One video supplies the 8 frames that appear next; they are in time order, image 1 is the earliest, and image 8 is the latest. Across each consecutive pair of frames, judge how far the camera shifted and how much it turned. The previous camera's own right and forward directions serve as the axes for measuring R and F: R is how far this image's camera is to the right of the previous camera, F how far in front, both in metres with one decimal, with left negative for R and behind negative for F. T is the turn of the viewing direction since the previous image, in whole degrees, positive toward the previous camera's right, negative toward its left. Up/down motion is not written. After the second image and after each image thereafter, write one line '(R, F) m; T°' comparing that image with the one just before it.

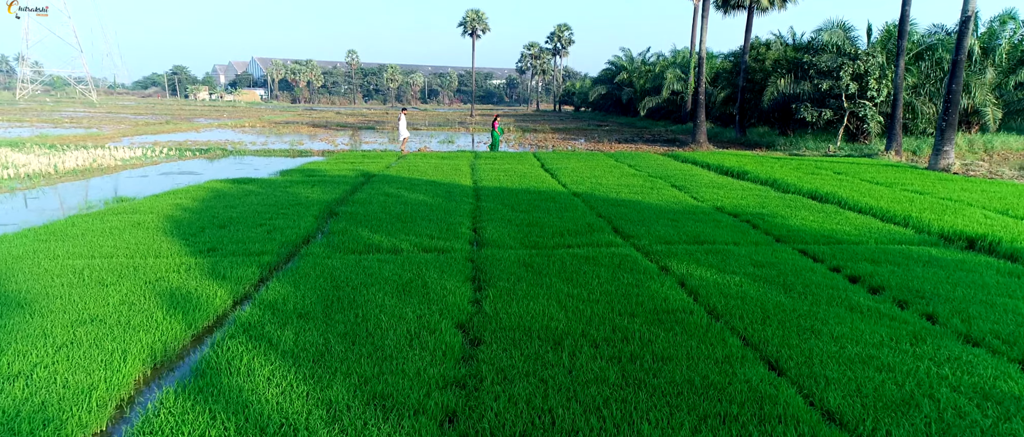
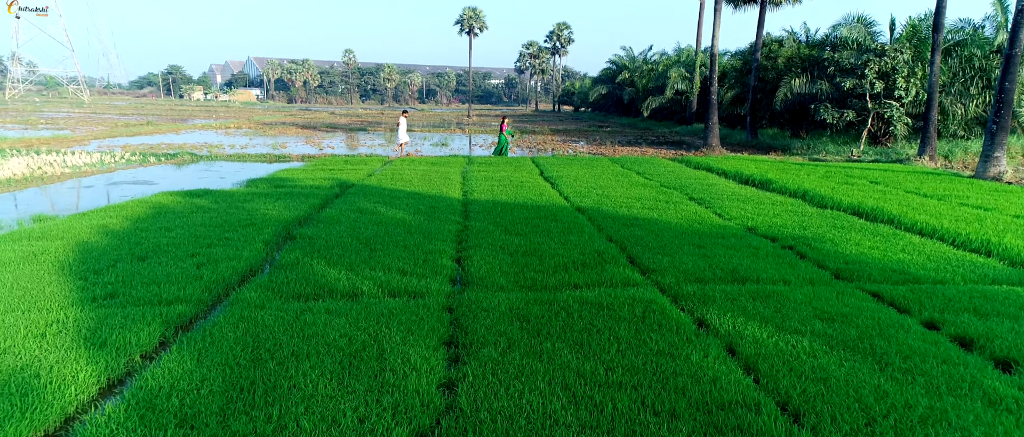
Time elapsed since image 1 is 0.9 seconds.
(+0.1, +1.2) m; 0°
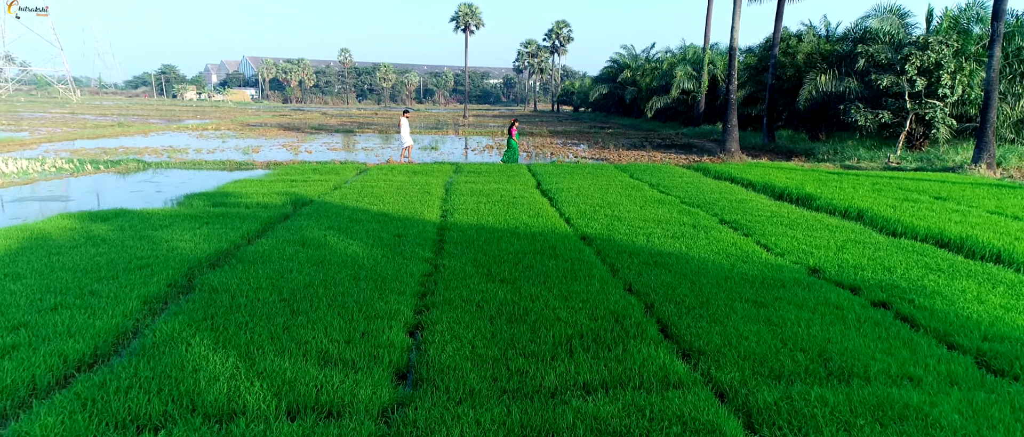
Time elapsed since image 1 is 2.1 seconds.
(+0.1, +1.7) m; 0°
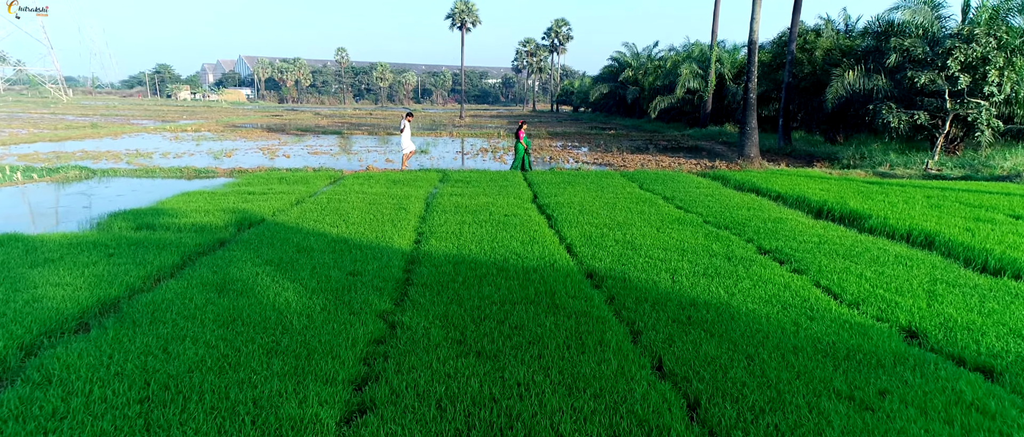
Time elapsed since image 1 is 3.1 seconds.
(+0.1, +1.4) m; 0°
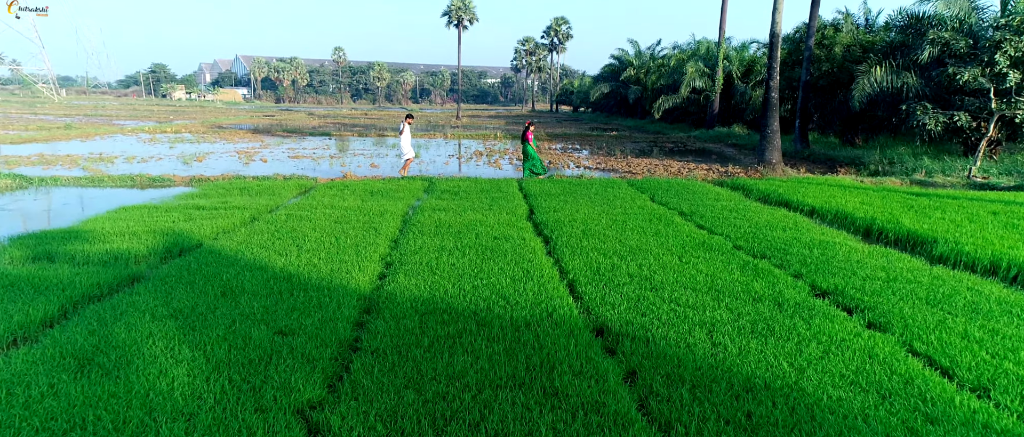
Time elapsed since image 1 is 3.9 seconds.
(+0.1, +1.3) m; 0°
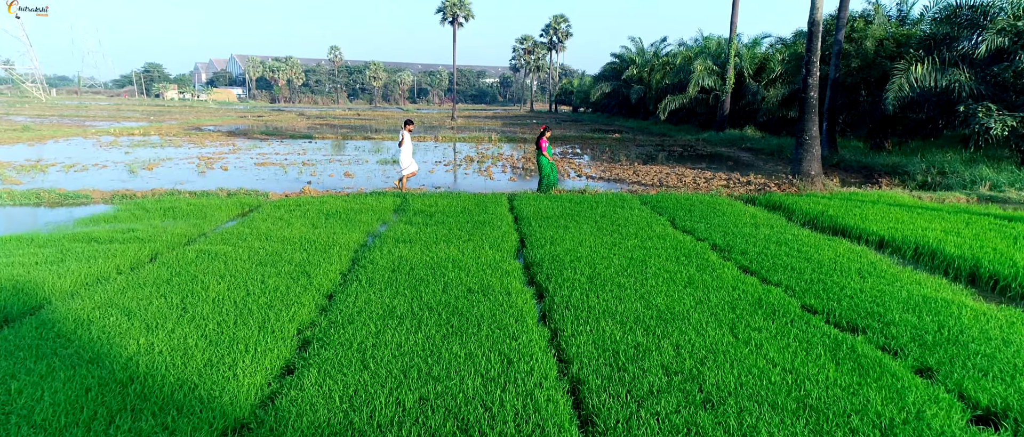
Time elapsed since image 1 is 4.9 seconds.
(+0.2, +1.8) m; 0°
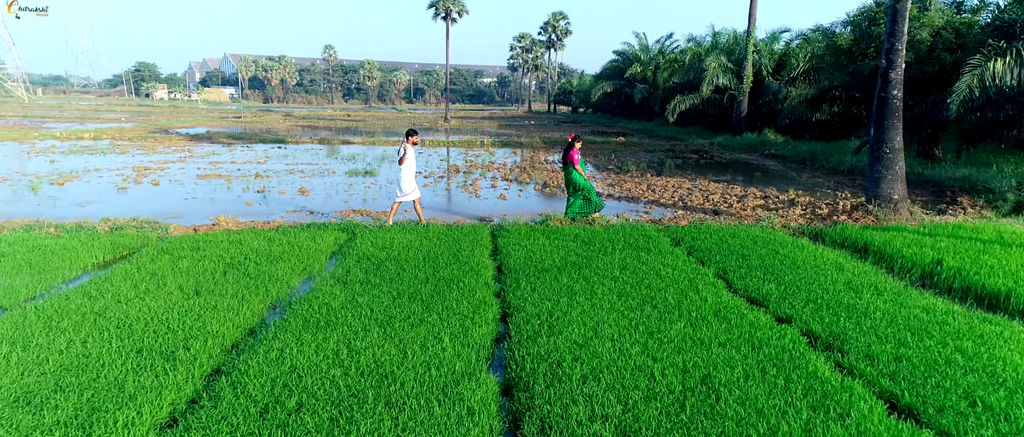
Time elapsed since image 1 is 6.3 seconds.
(+0.2, +2.4) m; 0°
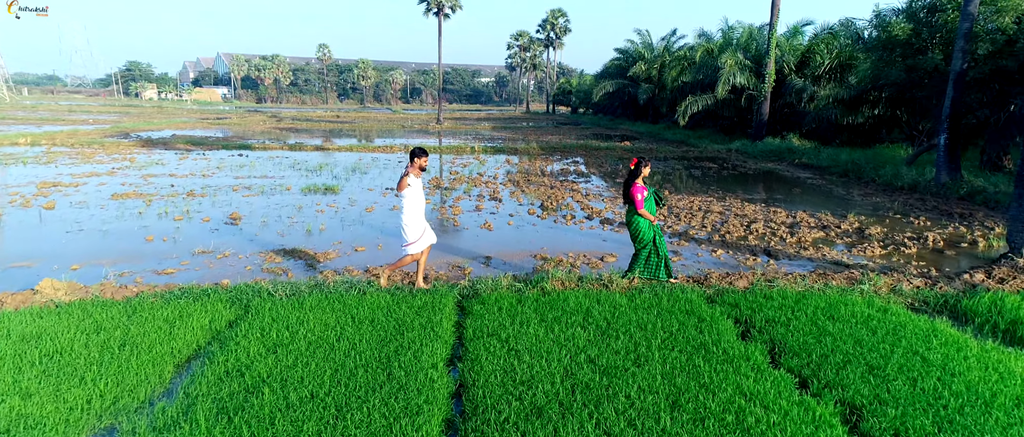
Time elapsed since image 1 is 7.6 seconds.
(+0.2, +2.5) m; 0°
